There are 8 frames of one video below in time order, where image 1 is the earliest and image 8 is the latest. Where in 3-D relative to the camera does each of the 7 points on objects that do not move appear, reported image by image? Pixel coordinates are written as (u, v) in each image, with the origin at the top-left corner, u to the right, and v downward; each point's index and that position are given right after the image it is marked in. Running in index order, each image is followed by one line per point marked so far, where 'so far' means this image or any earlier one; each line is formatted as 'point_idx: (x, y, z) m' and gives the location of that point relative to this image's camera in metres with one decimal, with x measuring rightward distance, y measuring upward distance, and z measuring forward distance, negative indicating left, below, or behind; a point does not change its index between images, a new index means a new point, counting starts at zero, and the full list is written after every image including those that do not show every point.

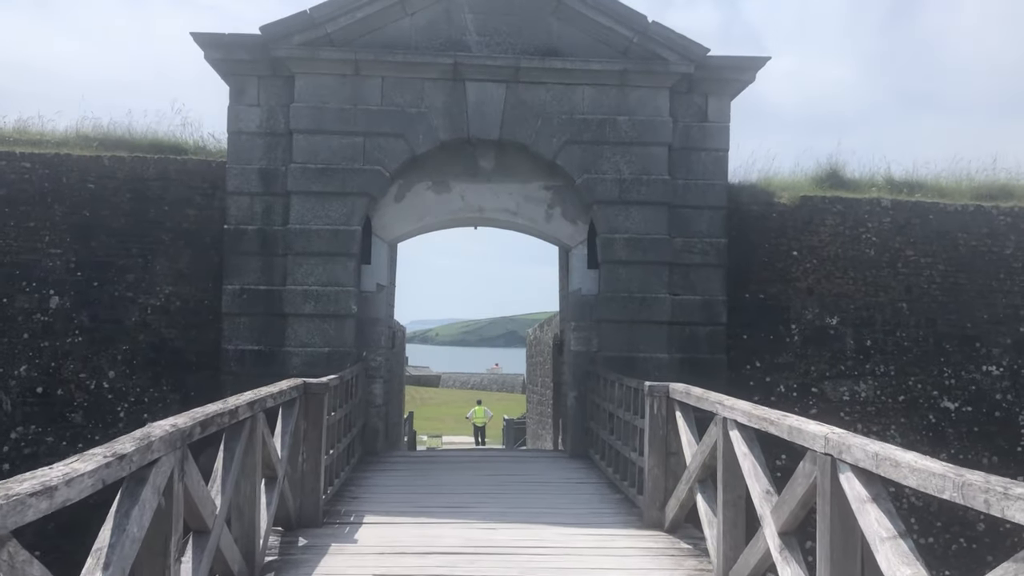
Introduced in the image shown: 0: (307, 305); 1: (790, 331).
0: (-2.0, -0.2, +9.1) m
1: (+3.0, -0.5, +10.0) m
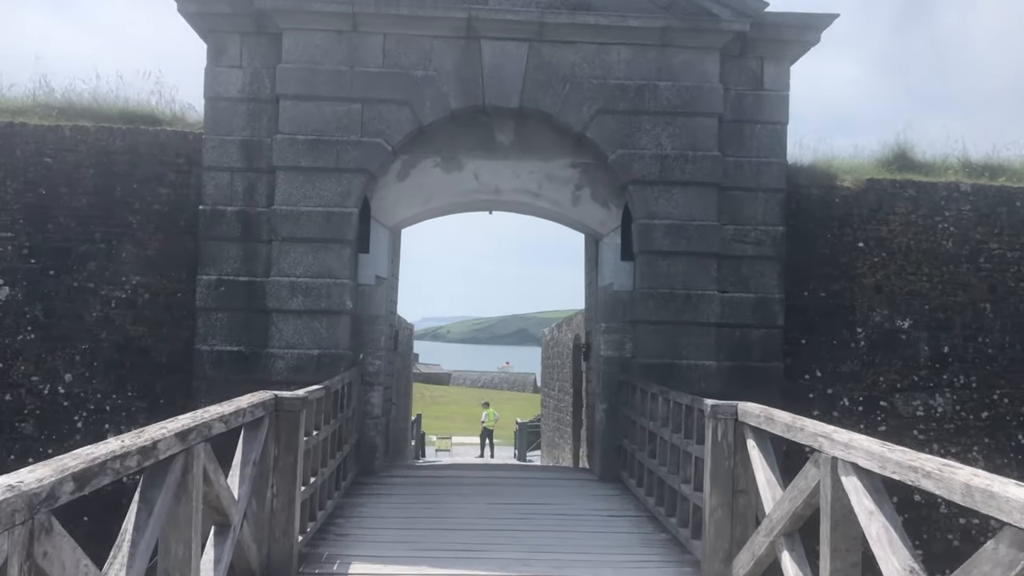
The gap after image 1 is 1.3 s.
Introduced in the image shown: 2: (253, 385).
0: (-1.8, -0.1, +7.8) m
1: (+3.2, -0.4, +8.6) m
2: (-2.2, -0.8, +7.9) m
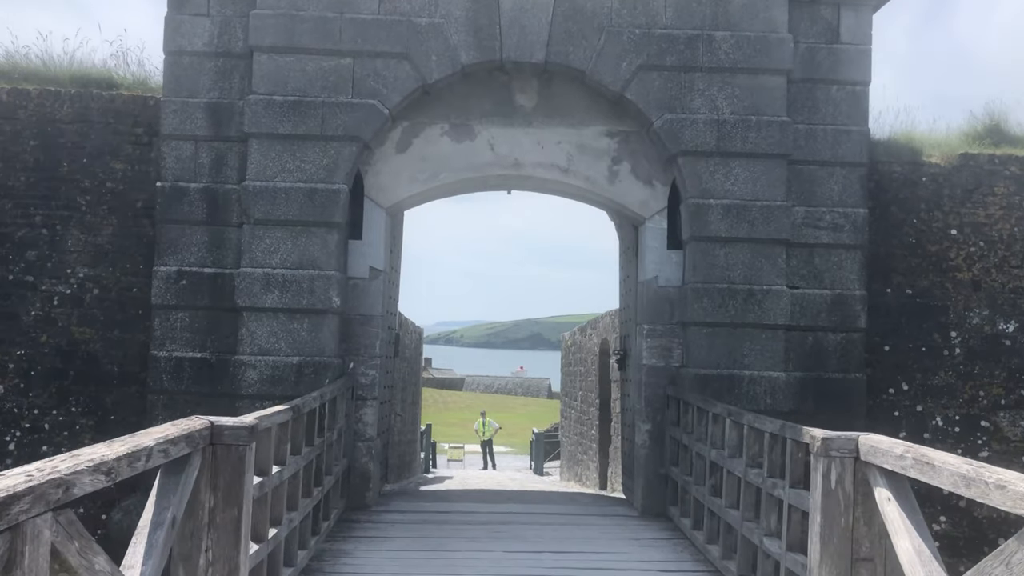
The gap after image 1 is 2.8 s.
0: (-1.7, -0.1, +6.4) m
1: (+3.4, -0.4, +7.1) m
2: (-2.0, -0.8, +6.5) m
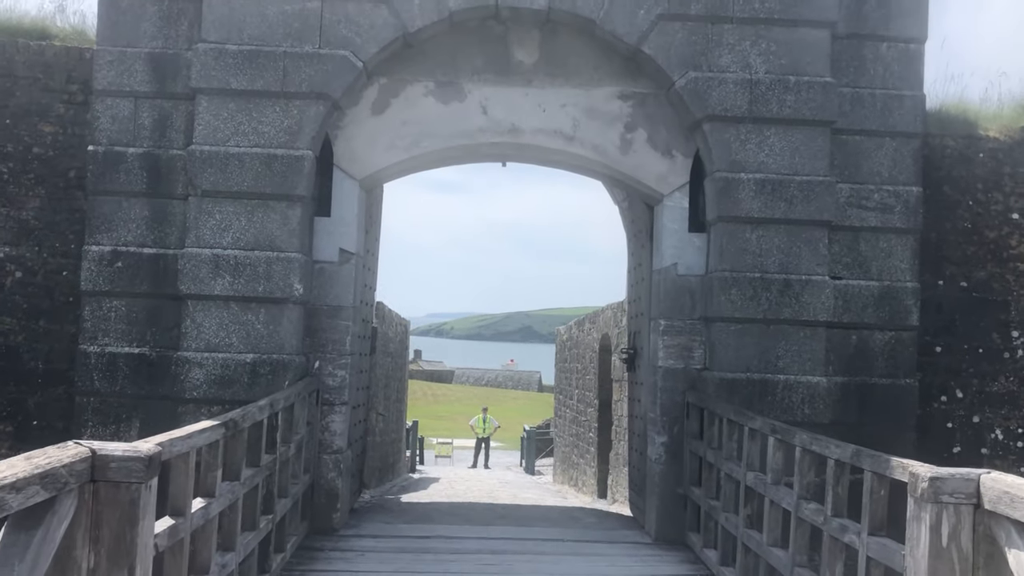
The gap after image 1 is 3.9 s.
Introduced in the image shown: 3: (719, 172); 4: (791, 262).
0: (-1.7, 0.0, +5.4) m
1: (+3.3, -0.4, +6.2) m
2: (-2.1, -0.7, +5.5) m
3: (+1.2, +0.7, +5.6) m
4: (+1.7, +0.2, +5.6) m
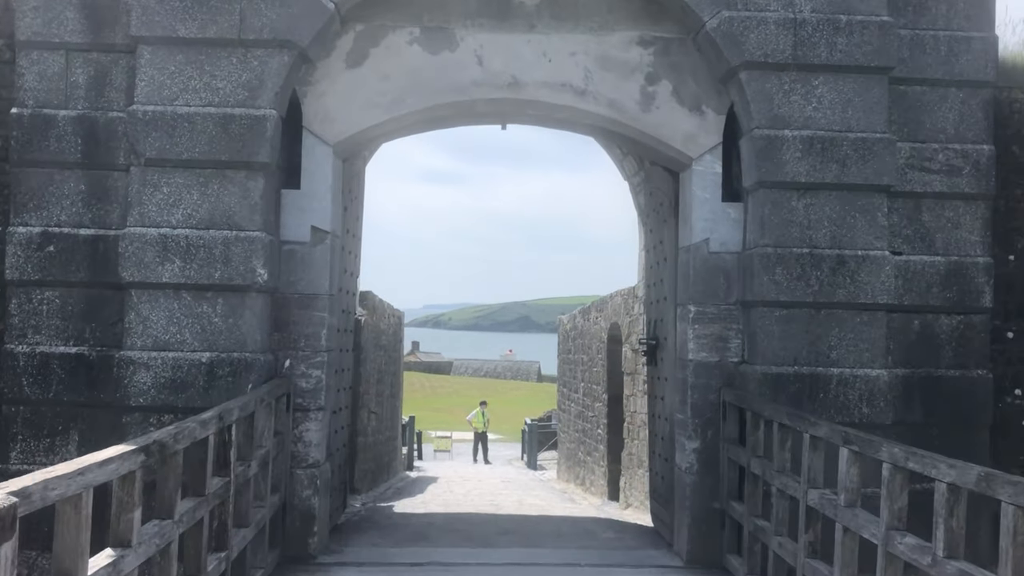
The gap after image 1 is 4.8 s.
0: (-1.7, +0.1, +4.6) m
1: (+3.3, -0.2, +5.3) m
2: (-2.1, -0.6, +4.6) m
3: (+1.3, +0.8, +4.7) m
4: (+1.7, +0.3, +4.7) m
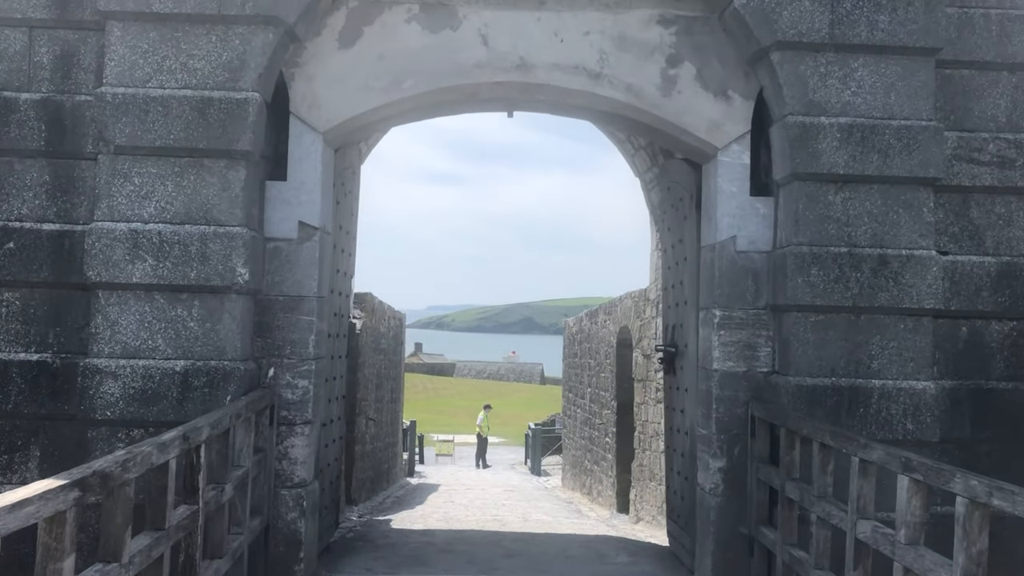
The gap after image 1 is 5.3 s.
0: (-1.7, +0.1, +4.1) m
1: (+3.4, -0.2, +4.9) m
2: (-2.0, -0.6, +4.2) m
3: (+1.3, +0.8, +4.3) m
4: (+1.7, +0.3, +4.3) m
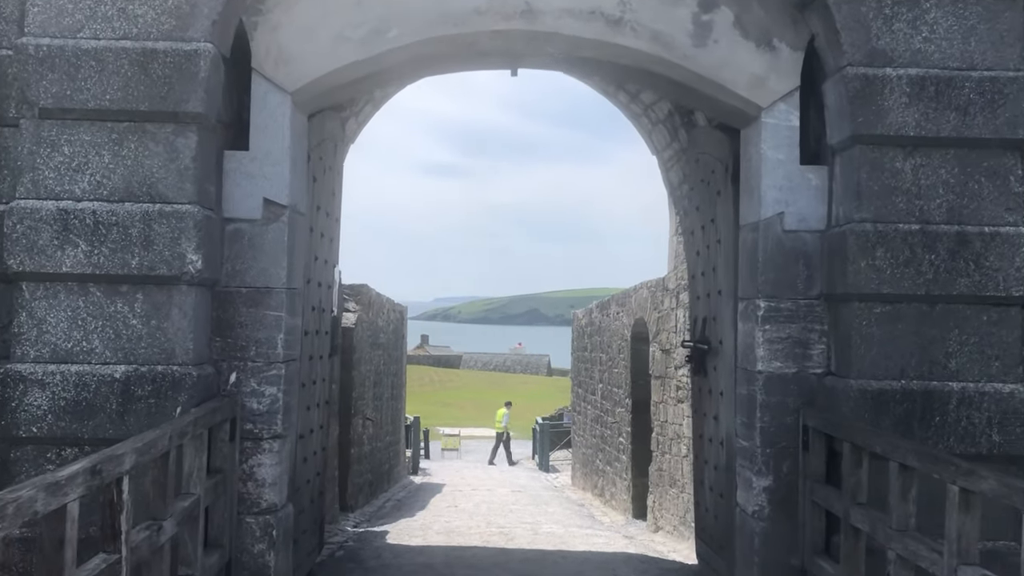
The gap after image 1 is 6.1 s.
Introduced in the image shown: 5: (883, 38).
0: (-1.6, +0.1, +3.4) m
1: (+3.4, -0.2, +4.1) m
2: (-2.0, -0.6, +3.5) m
3: (+1.3, +0.9, +3.6) m
4: (+1.7, +0.3, +3.6) m
5: (+1.4, +1.0, +3.6) m
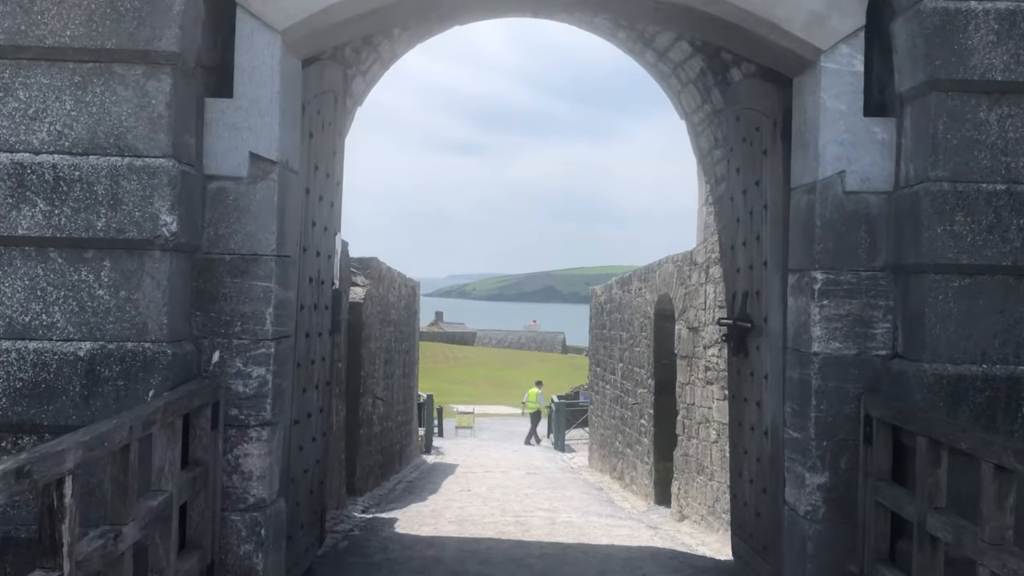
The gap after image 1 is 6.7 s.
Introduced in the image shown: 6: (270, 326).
0: (-1.6, +0.2, +3.0) m
1: (+3.5, 0.0, +3.6) m
2: (-1.9, -0.5, +3.1) m
3: (+1.4, +1.0, +3.1) m
4: (+1.8, +0.4, +3.1) m
5: (+1.5, +1.1, +3.1) m
6: (-0.9, -0.1, +3.3) m
